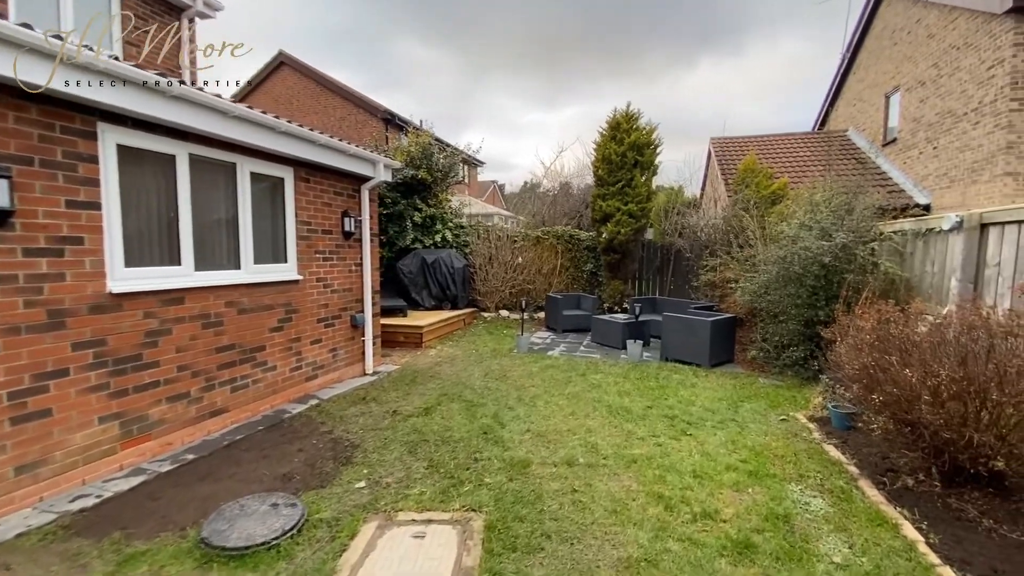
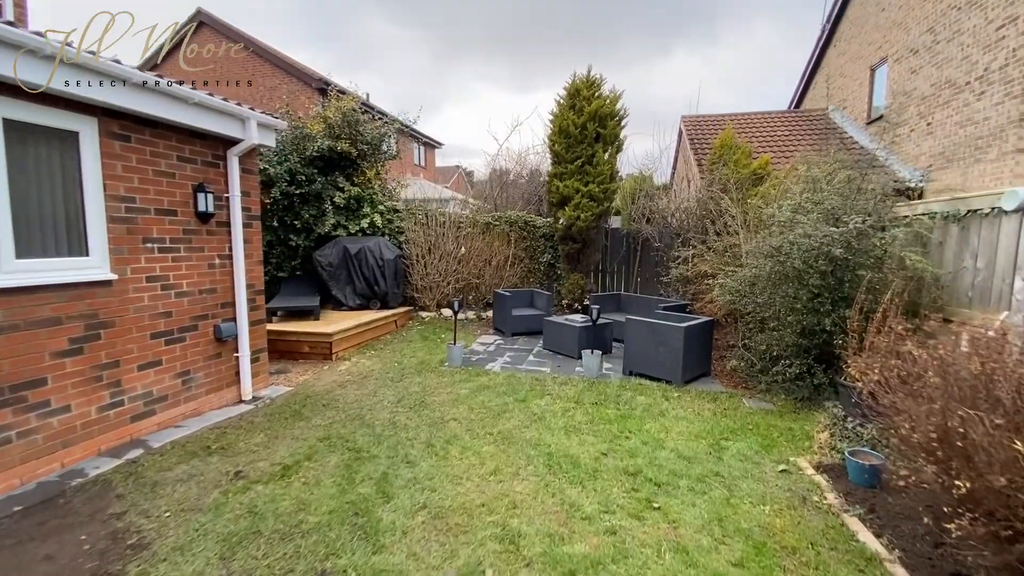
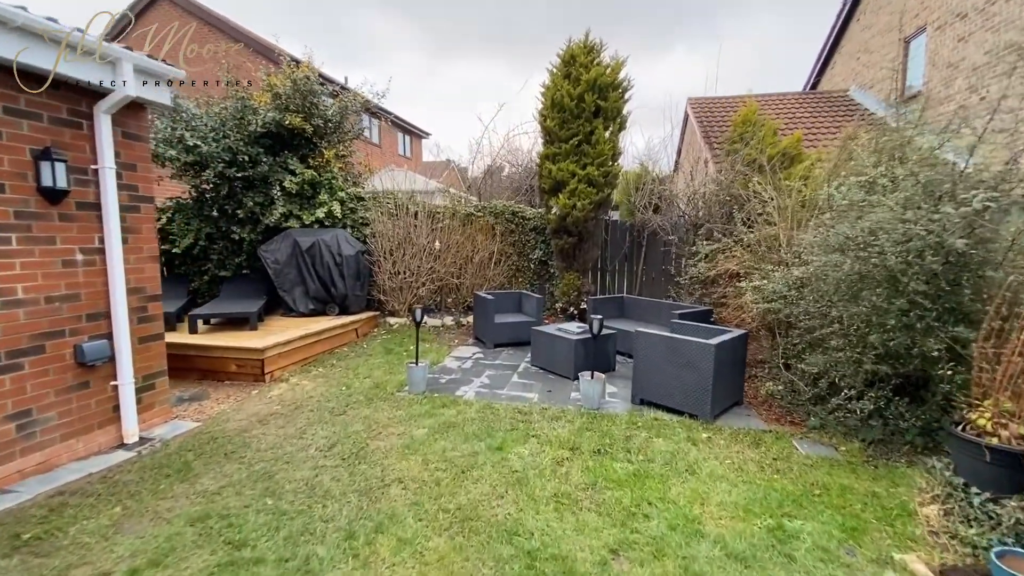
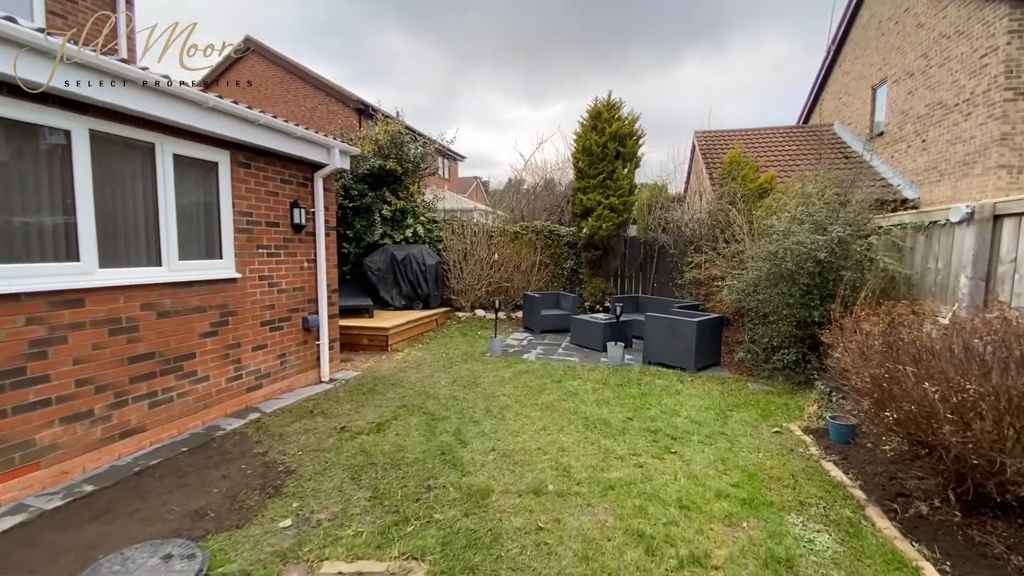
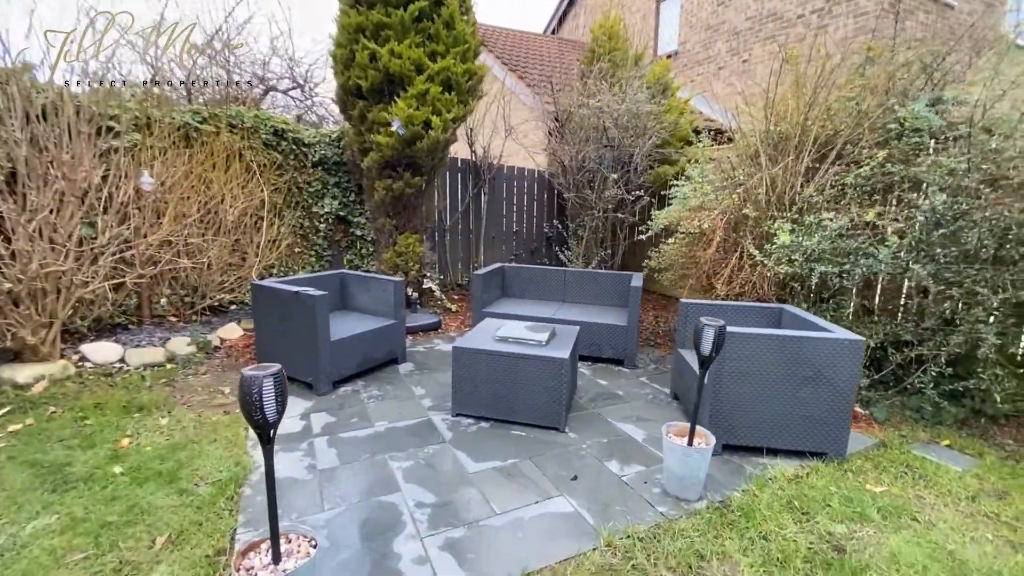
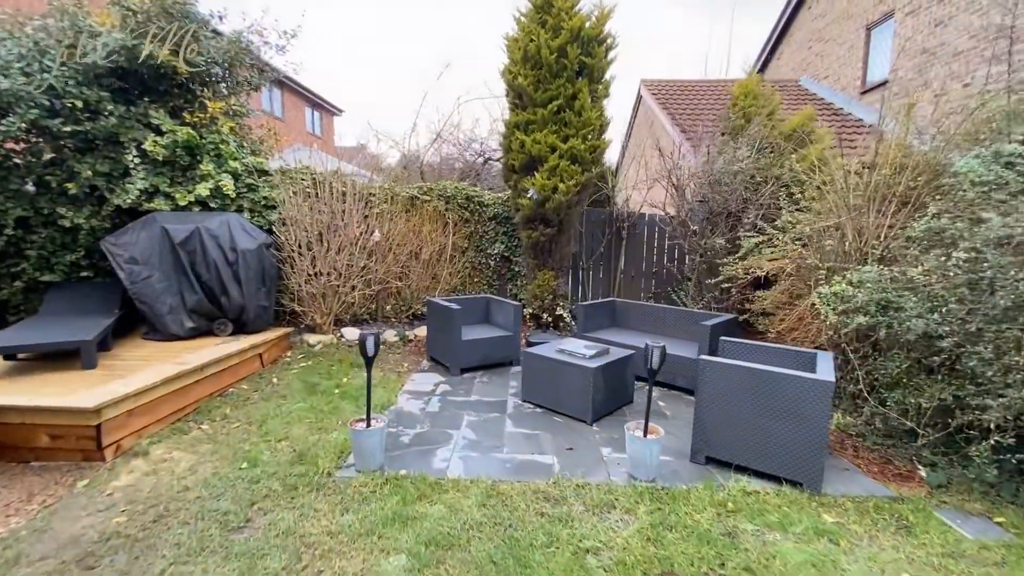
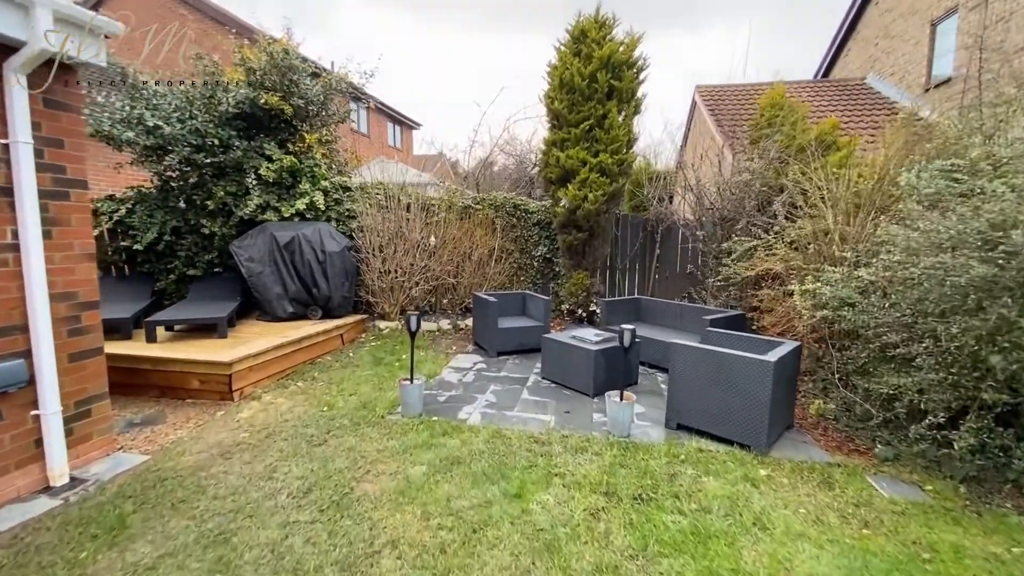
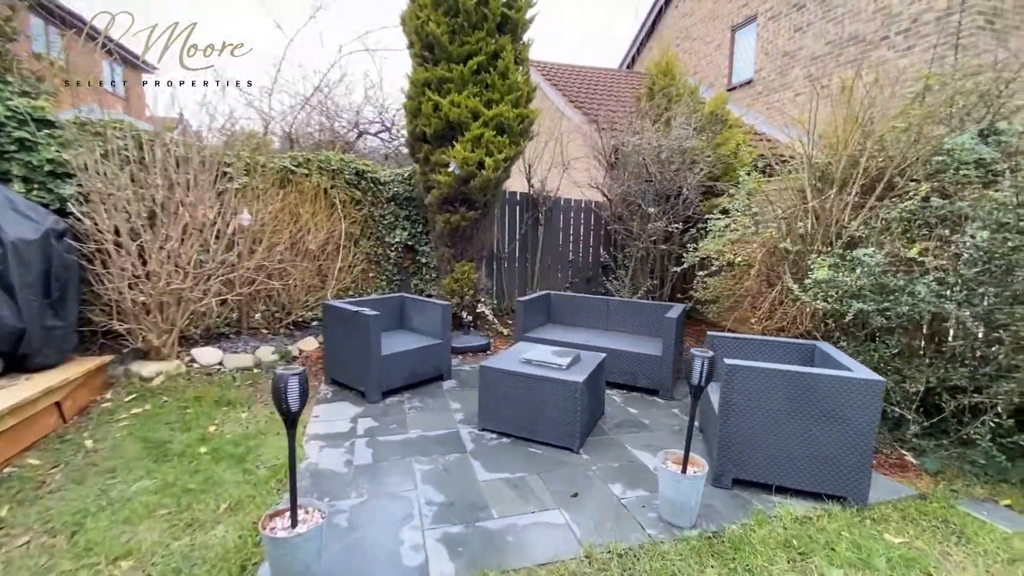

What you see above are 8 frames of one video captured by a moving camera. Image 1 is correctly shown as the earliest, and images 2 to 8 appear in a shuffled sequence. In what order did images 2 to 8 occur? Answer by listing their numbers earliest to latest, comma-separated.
4, 2, 3, 7, 6, 8, 5
